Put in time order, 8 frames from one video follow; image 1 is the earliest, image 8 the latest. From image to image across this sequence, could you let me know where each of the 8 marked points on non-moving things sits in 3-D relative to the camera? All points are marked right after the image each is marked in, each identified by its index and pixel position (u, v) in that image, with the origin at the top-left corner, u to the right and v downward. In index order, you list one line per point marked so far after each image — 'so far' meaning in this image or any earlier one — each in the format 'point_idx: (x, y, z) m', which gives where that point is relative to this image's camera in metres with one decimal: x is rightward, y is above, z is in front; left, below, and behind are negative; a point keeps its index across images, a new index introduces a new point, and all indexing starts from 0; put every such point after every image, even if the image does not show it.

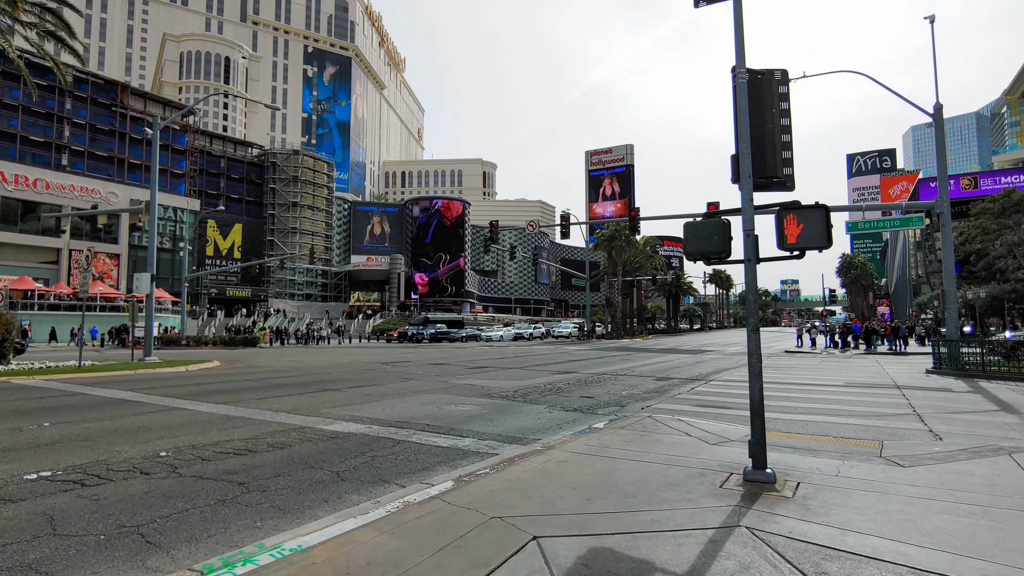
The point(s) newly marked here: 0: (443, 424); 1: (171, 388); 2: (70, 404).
0: (-0.9, -1.9, +7.9) m
1: (-6.8, -2.0, +11.6) m
2: (-7.4, -1.9, +9.6) m
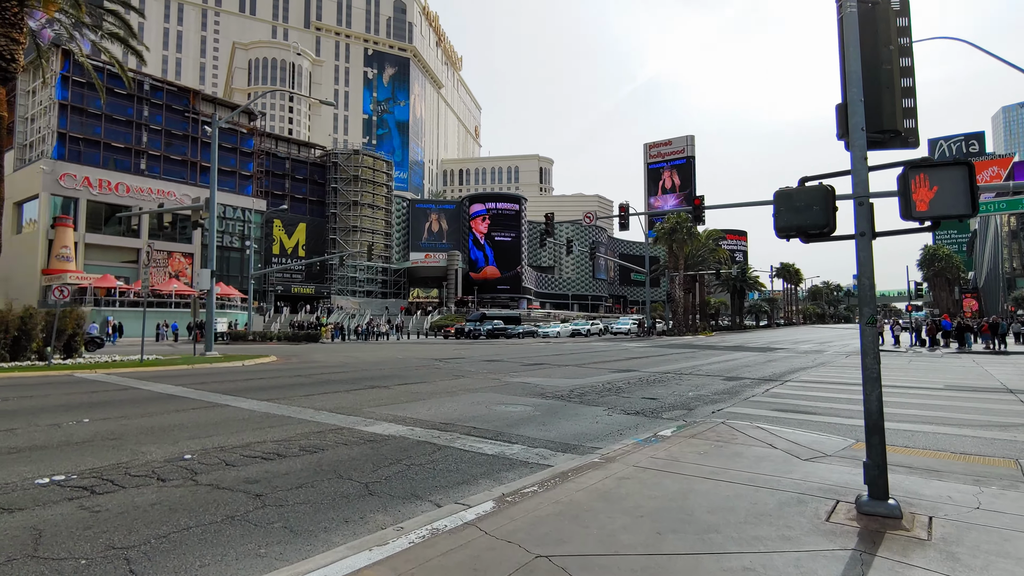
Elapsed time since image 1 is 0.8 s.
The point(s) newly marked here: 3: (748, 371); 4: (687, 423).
0: (-0.3, -1.7, +7.2) m
1: (-5.7, -1.9, +11.4) m
2: (-6.5, -1.8, +9.5) m
3: (+6.3, -2.3, +15.8) m
4: (+2.3, -1.8, +7.6) m
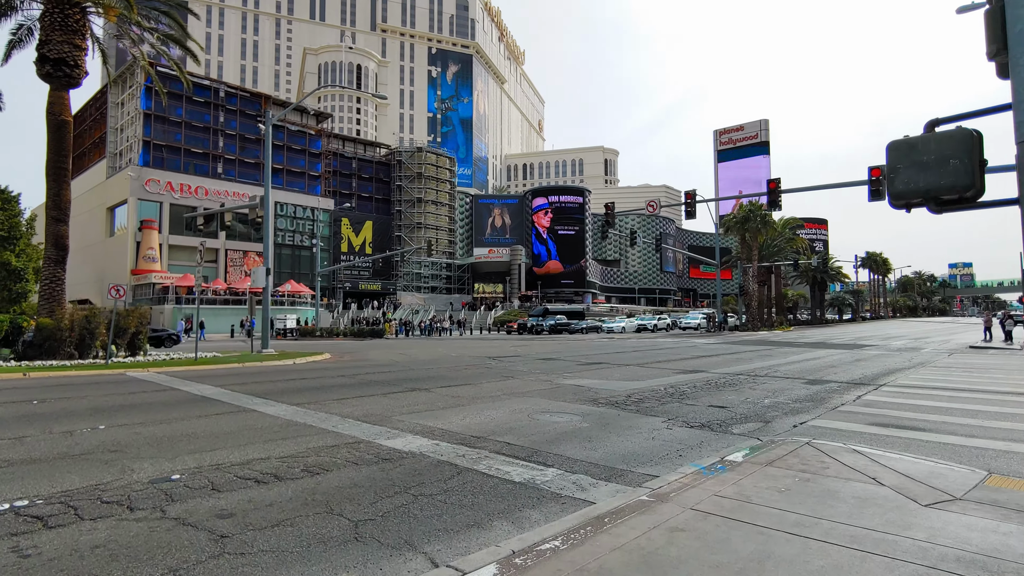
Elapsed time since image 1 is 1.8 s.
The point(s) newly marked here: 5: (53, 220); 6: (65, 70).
0: (+0.2, -1.7, +6.3) m
1: (-4.8, -1.9, +11.0) m
2: (-5.8, -1.8, +9.3) m
3: (+7.7, -2.0, +14.0) m
4: (+2.8, -1.7, +6.4) m
5: (-12.8, +1.9, +16.2) m
6: (-12.6, +6.2, +16.4) m
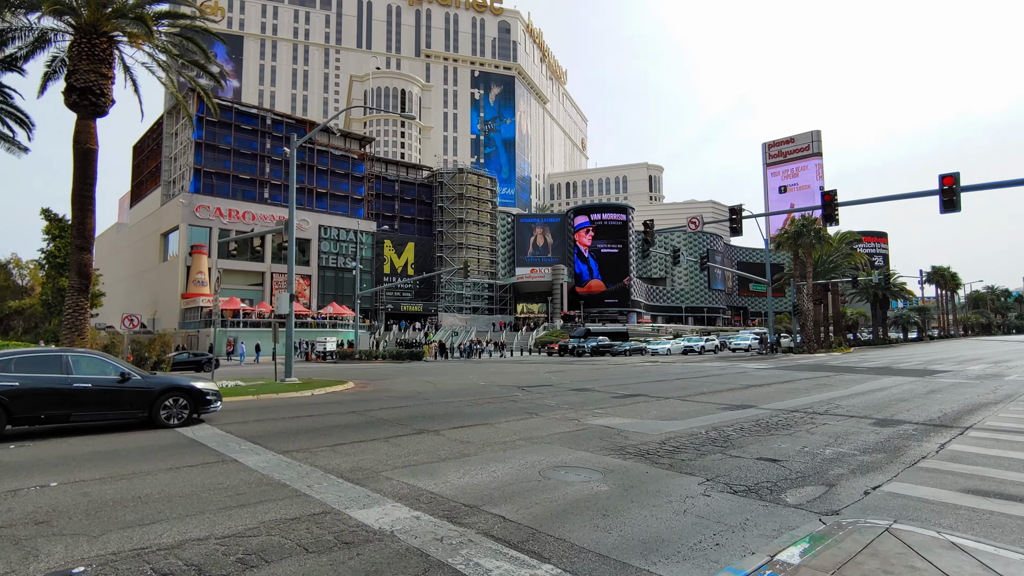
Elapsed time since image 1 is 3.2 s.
0: (+0.1, -2.0, +5.1) m
1: (-4.4, -2.4, +10.2) m
2: (-5.6, -2.3, +8.6) m
3: (+8.2, -2.6, +12.2) m
4: (+2.7, -2.0, +5.0) m
5: (-12.1, +1.1, +16.1) m
6: (-11.9, +5.3, +16.4) m
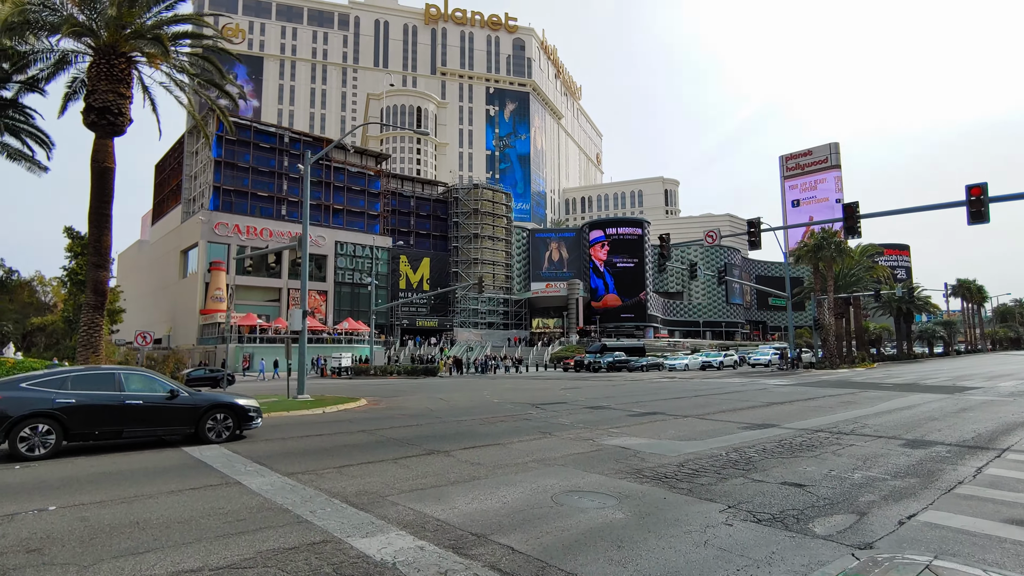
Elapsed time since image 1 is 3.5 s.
0: (+0.2, -2.2, +4.8) m
1: (-4.2, -2.7, +10.1) m
2: (-5.4, -2.6, +8.4) m
3: (+8.5, -2.9, +11.7) m
4: (+2.8, -2.1, +4.6) m
5: (-11.7, +0.6, +16.3) m
6: (-11.5, +4.9, +16.6) m
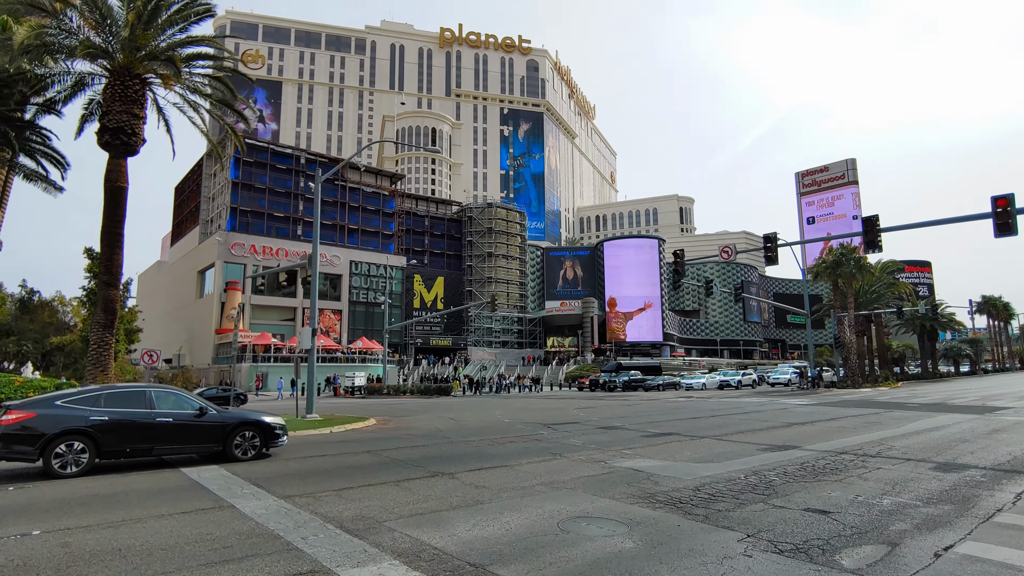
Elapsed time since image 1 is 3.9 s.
0: (+0.2, -2.3, +4.4) m
1: (-4.1, -3.0, +9.8) m
2: (-5.3, -2.8, +8.2) m
3: (+8.6, -3.1, +11.1) m
4: (+2.8, -2.2, +4.2) m
5: (-11.4, +0.1, +16.3) m
6: (-11.2, +4.3, +16.8) m
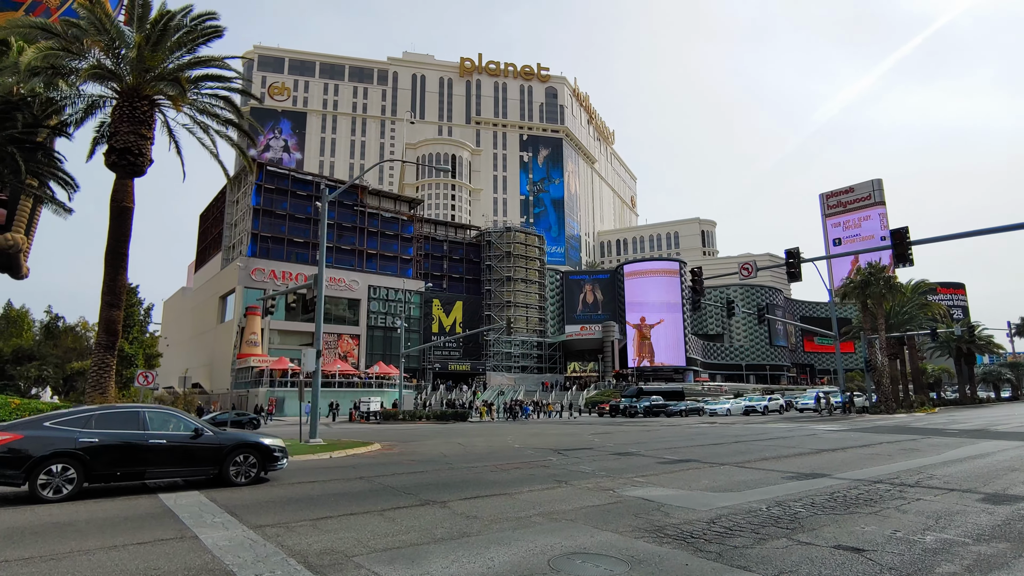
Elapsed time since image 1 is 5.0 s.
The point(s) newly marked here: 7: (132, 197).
0: (0.0, -2.3, +3.7) m
1: (-4.1, -3.2, +9.2) m
2: (-5.4, -3.0, +7.6) m
3: (+8.7, -3.3, +10.0) m
4: (+2.5, -2.2, +3.4) m
5: (-11.2, -0.5, +16.1) m
6: (-11.0, +3.7, +16.7) m
7: (-11.2, +2.7, +17.1) m
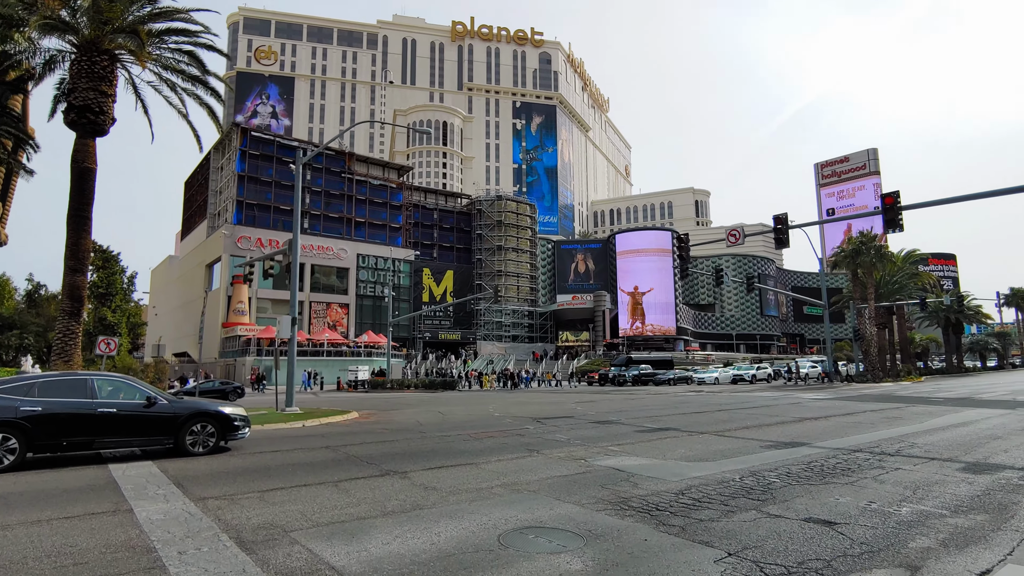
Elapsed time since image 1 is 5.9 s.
0: (-0.5, -2.0, +3.3) m
1: (-4.6, -2.6, +8.8) m
2: (-5.9, -2.5, +7.2) m
3: (+8.2, -2.7, +9.8) m
4: (+2.1, -1.9, +3.0) m
5: (-11.8, +0.5, +15.5) m
6: (-11.6, +4.7, +15.9) m
7: (-11.7, +3.7, +16.3) m
